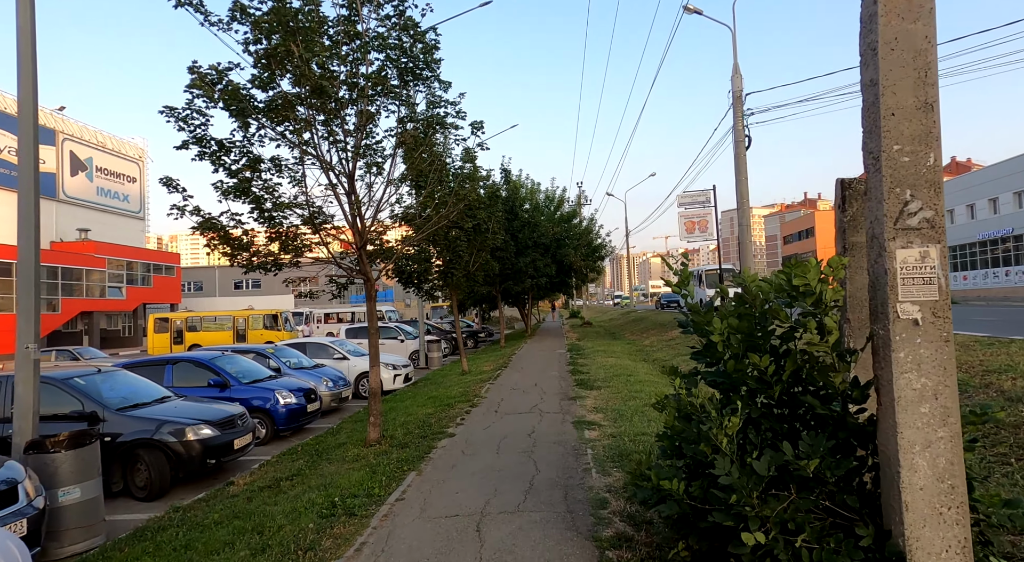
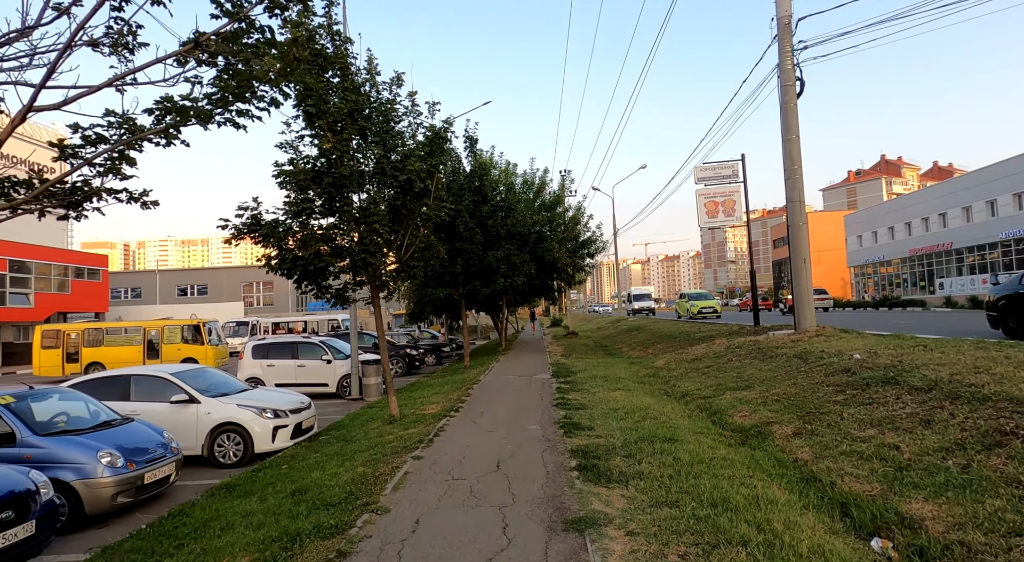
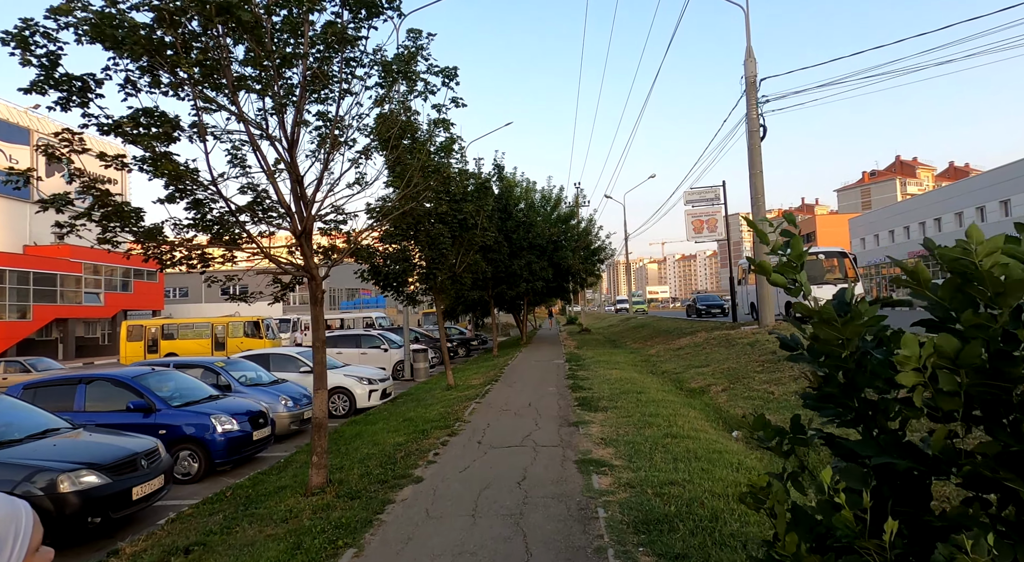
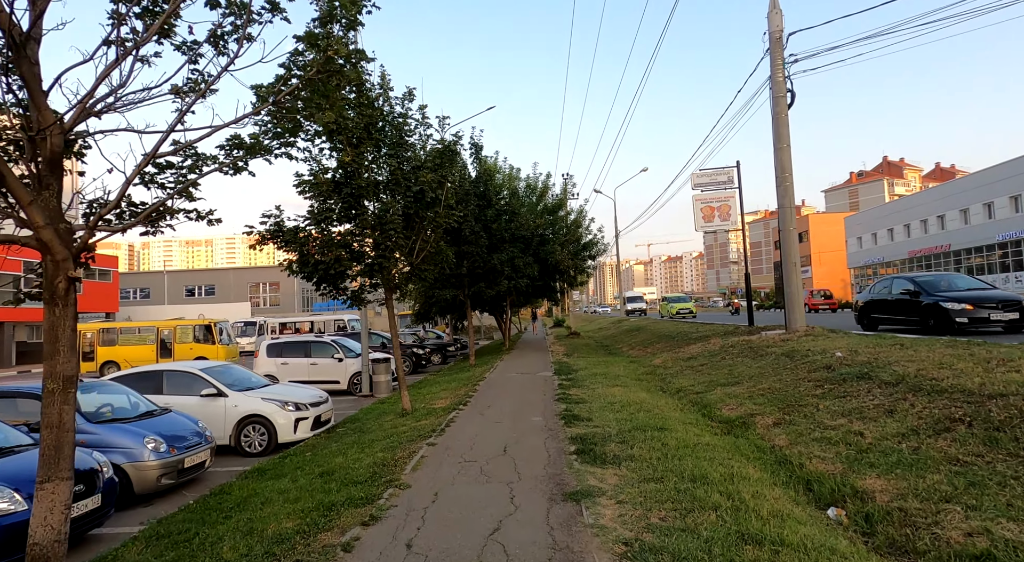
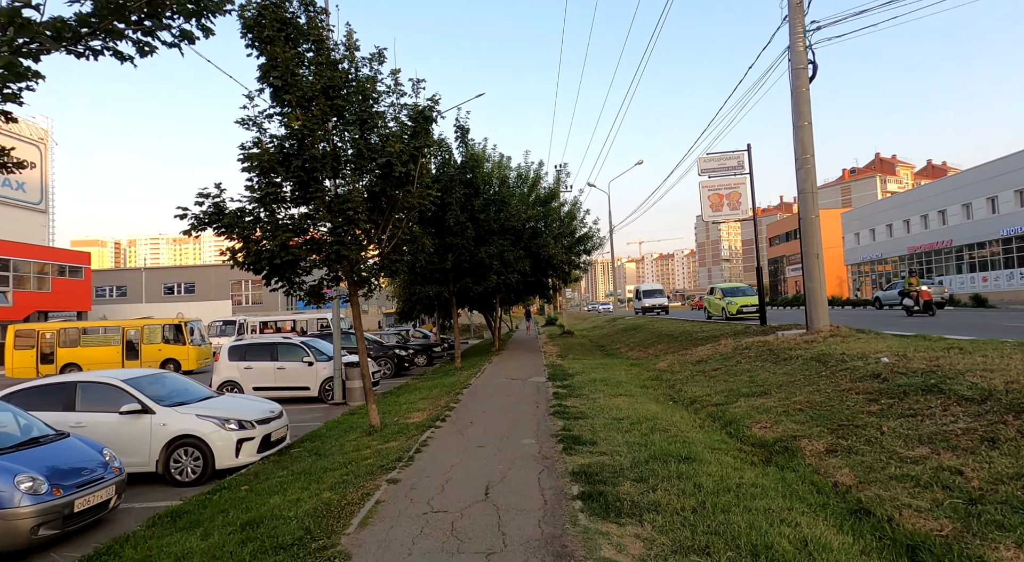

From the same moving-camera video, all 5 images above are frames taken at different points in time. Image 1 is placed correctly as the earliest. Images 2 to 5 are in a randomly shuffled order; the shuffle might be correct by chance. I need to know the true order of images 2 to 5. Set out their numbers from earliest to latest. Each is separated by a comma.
3, 4, 2, 5
